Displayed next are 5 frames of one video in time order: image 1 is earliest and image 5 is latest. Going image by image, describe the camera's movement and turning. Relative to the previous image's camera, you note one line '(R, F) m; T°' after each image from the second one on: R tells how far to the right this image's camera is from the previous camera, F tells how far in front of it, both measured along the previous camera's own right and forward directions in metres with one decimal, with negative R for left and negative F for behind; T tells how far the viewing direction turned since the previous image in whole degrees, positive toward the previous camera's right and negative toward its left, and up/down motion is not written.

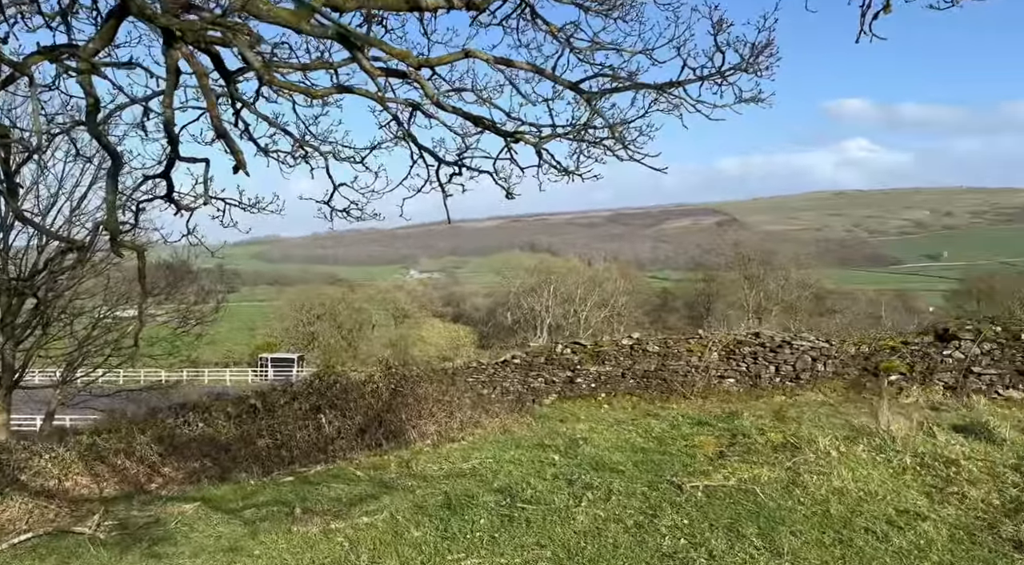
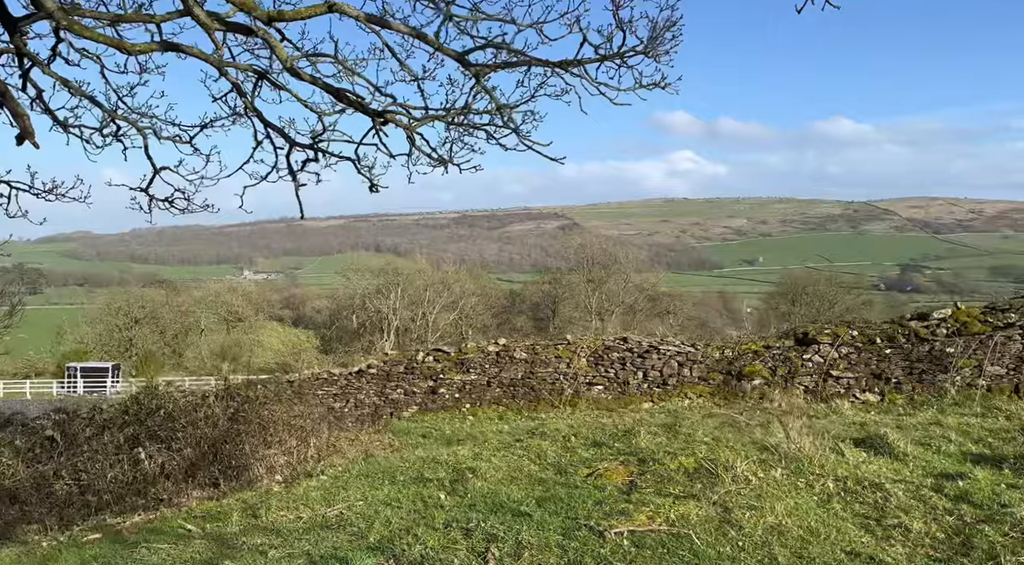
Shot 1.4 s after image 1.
(-0.2, +0.8) m; +10°
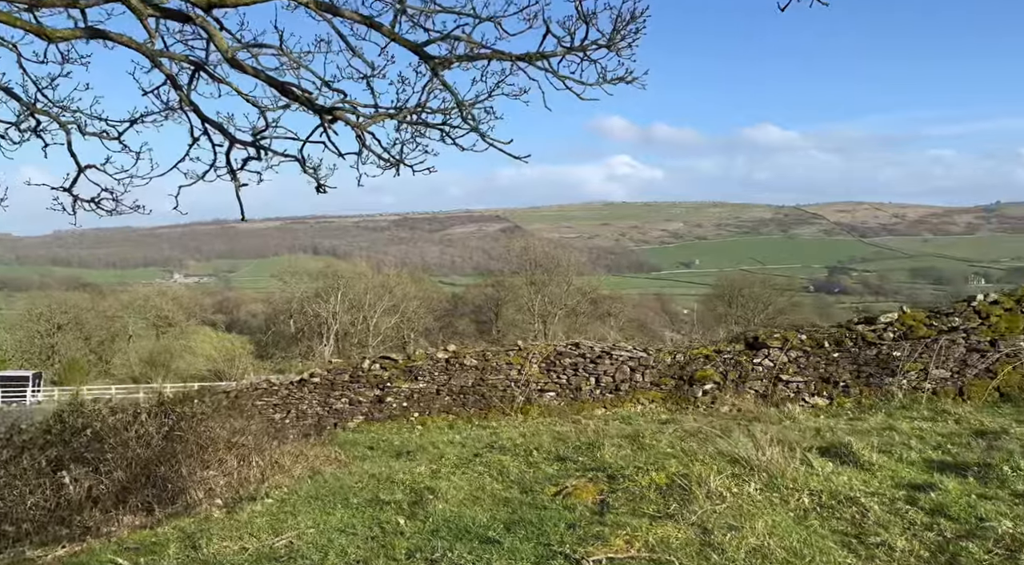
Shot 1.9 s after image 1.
(-0.1, +0.3) m; +4°
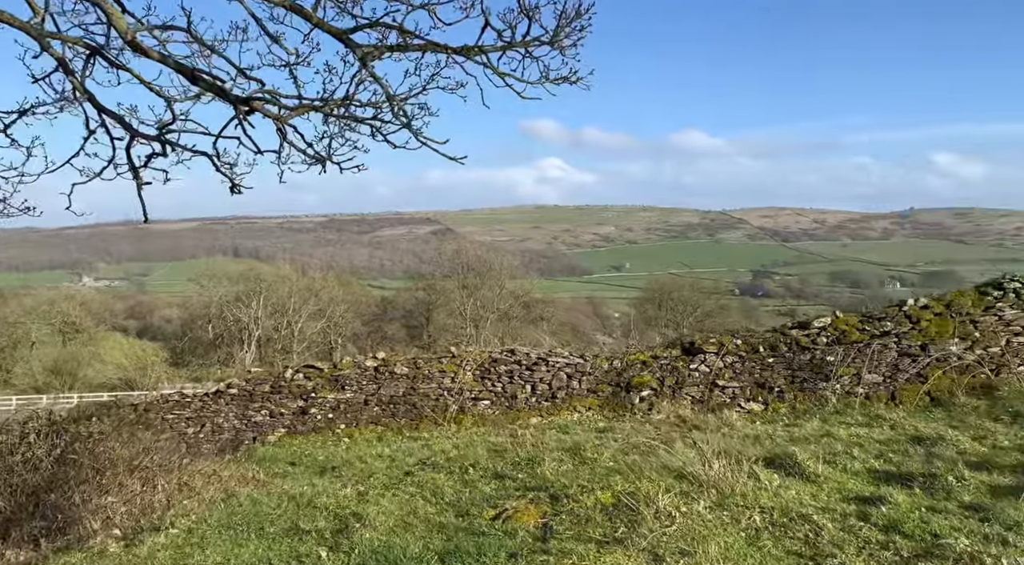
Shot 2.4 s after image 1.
(0.0, +0.3) m; +4°
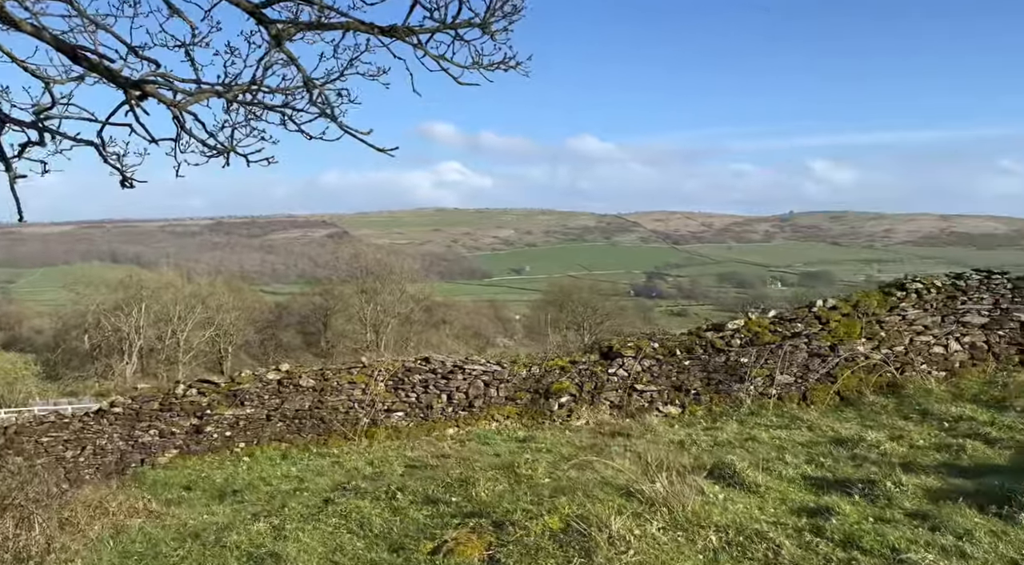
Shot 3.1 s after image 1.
(-0.1, +0.4) m; +6°
